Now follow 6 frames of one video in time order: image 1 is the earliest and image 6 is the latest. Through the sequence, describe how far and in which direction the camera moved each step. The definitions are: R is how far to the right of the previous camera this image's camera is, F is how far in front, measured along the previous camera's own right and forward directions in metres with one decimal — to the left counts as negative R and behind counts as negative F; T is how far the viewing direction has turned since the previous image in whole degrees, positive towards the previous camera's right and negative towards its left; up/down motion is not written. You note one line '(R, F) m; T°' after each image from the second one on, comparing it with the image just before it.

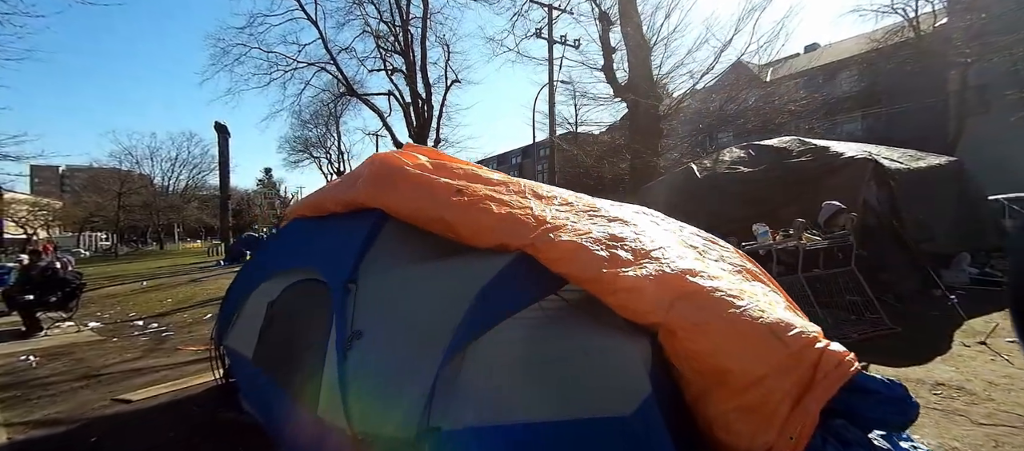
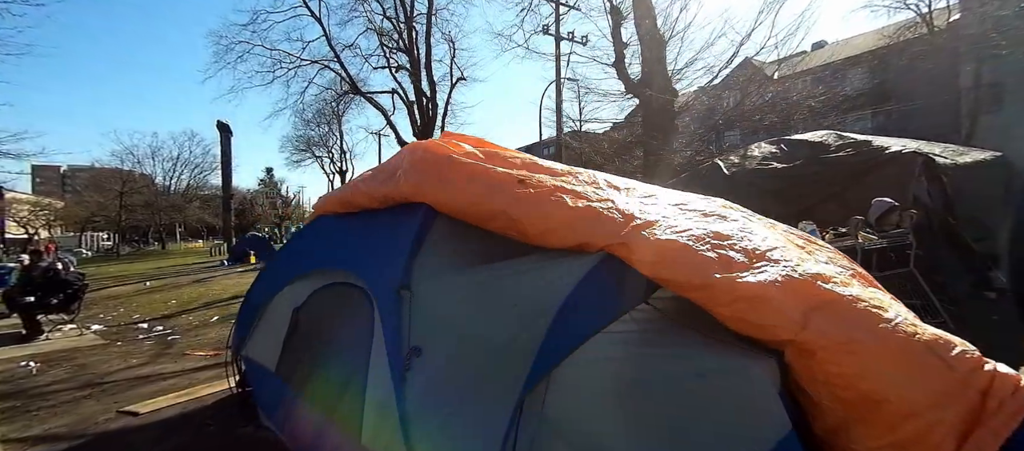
(-0.3, +0.3) m; 0°
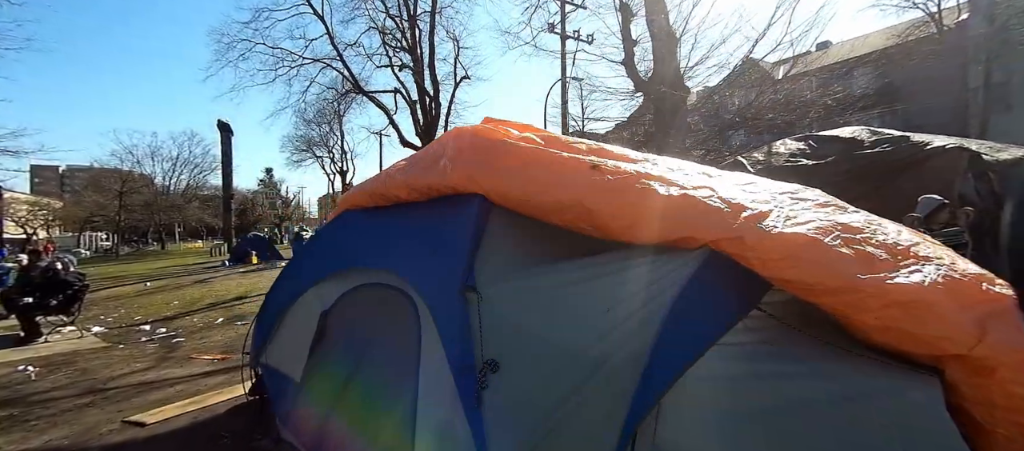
(-0.3, +0.2) m; 0°
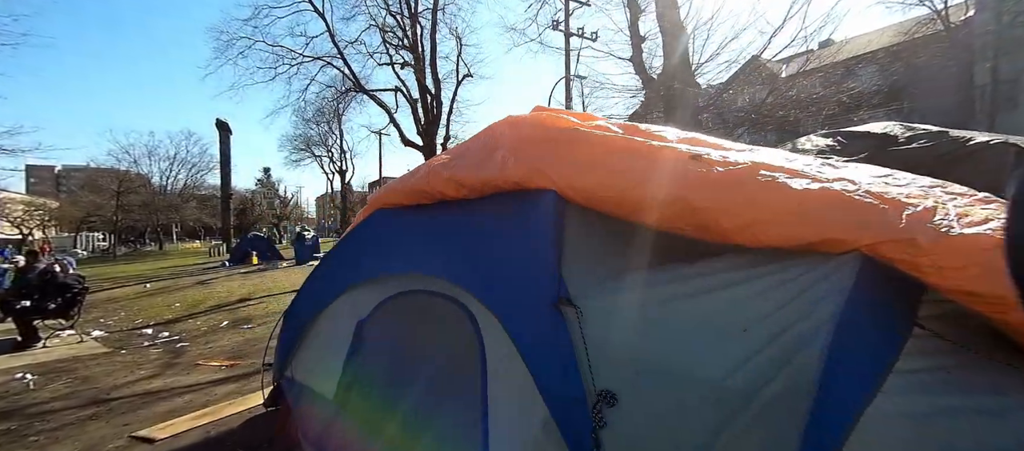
(-0.3, +0.2) m; 0°
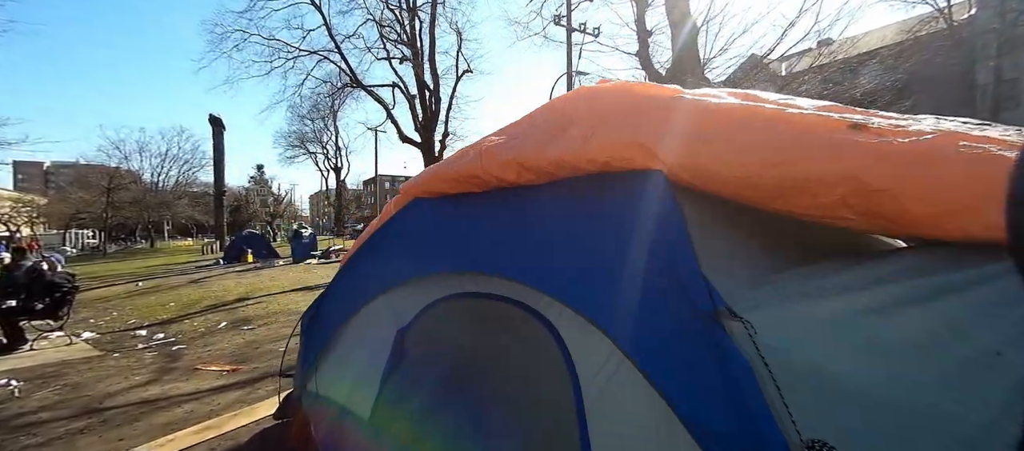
(-0.3, +0.3) m; +1°
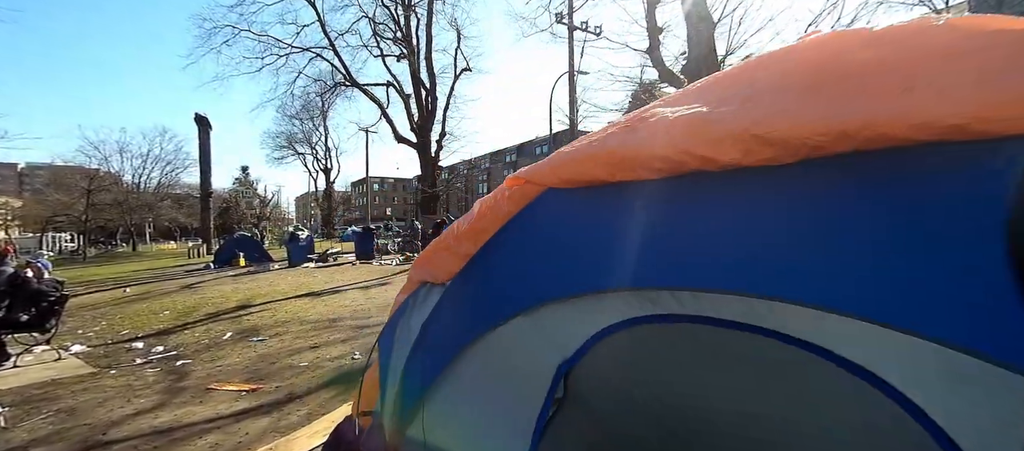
(-0.7, +0.5) m; +2°
